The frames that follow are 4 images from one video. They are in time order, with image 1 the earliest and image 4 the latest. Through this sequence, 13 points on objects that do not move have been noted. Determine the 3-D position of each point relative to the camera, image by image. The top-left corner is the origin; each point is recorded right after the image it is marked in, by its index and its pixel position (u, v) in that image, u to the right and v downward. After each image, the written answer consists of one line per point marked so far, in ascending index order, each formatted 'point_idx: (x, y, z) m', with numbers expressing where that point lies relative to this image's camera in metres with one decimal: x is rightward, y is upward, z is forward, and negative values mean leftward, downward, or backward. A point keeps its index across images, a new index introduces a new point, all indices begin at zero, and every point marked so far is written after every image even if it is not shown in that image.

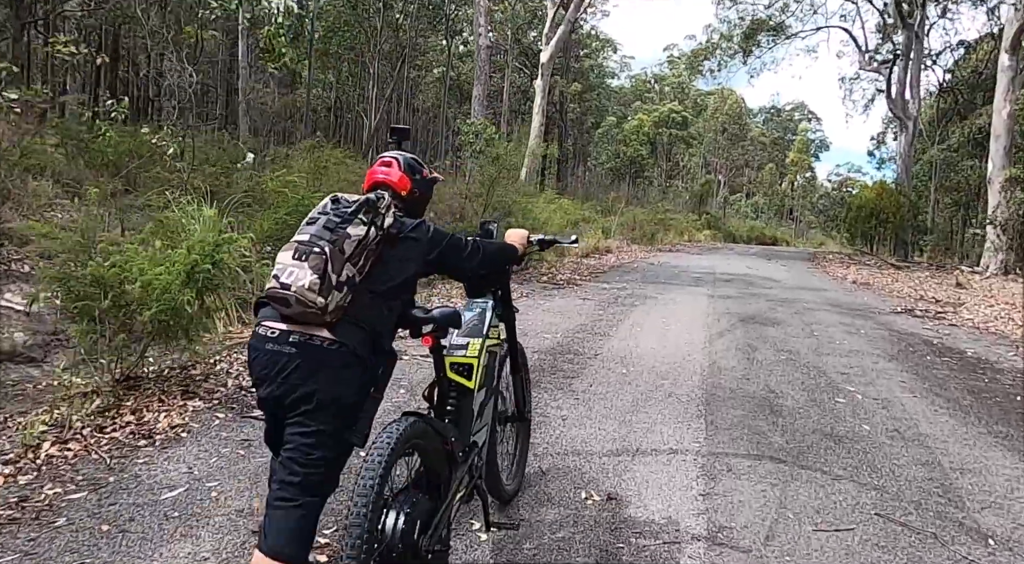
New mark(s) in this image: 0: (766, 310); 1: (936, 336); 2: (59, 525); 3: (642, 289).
0: (+3.5, -0.4, +10.1) m
1: (+5.1, -0.7, +8.9) m
2: (-1.8, -1.0, +3.0) m
3: (+2.2, -0.1, +12.3) m
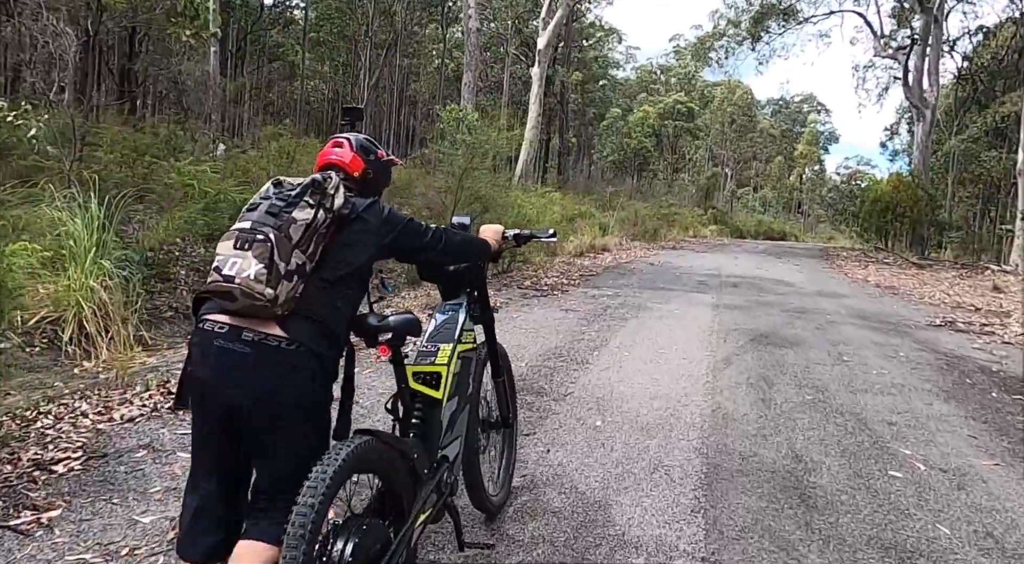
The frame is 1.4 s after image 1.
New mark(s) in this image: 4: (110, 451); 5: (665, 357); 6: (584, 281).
0: (+3.1, -0.5, +8.5) m
1: (+4.7, -0.8, +7.2) m
2: (-2.3, -1.2, +1.5) m
3: (+1.8, -0.2, +10.7) m
4: (-2.1, -0.9, +3.9) m
5: (+1.4, -0.7, +6.7) m
6: (+1.2, 0.0, +12.4) m
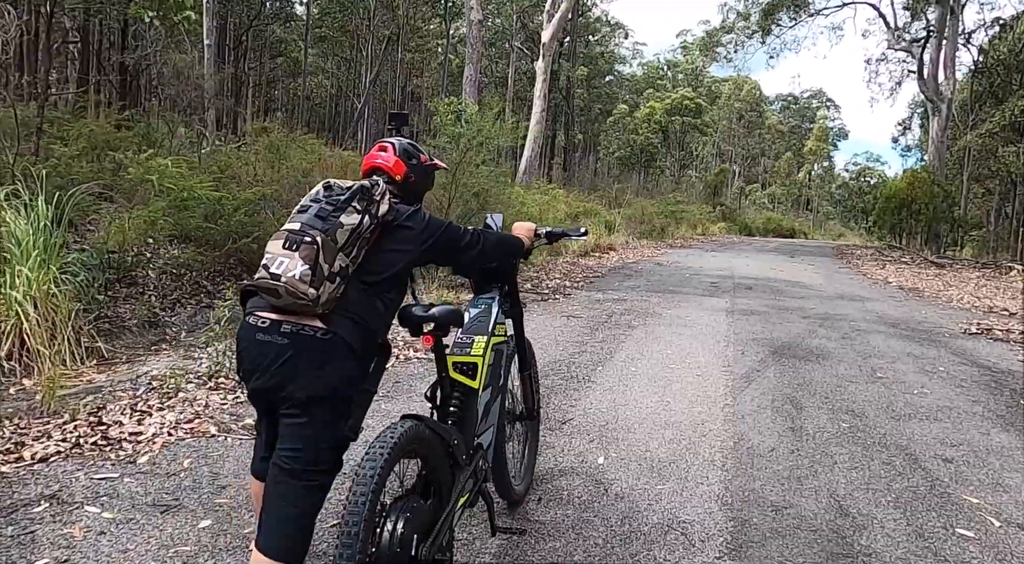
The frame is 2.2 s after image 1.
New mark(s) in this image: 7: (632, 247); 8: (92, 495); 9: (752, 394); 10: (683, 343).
0: (+3.1, -0.5, +7.8) m
1: (+4.6, -0.8, +6.5) m
2: (-2.4, -1.2, +0.8) m
3: (+1.8, -0.2, +10.0) m
4: (-2.2, -1.0, +3.2) m
5: (+1.3, -0.7, +5.9) m
6: (+1.2, 0.0, +11.7) m
7: (+3.2, +0.9, +19.6) m
8: (-1.9, -1.0, +3.4) m
9: (+1.8, -0.8, +5.5) m
10: (+1.6, -0.6, +7.2) m
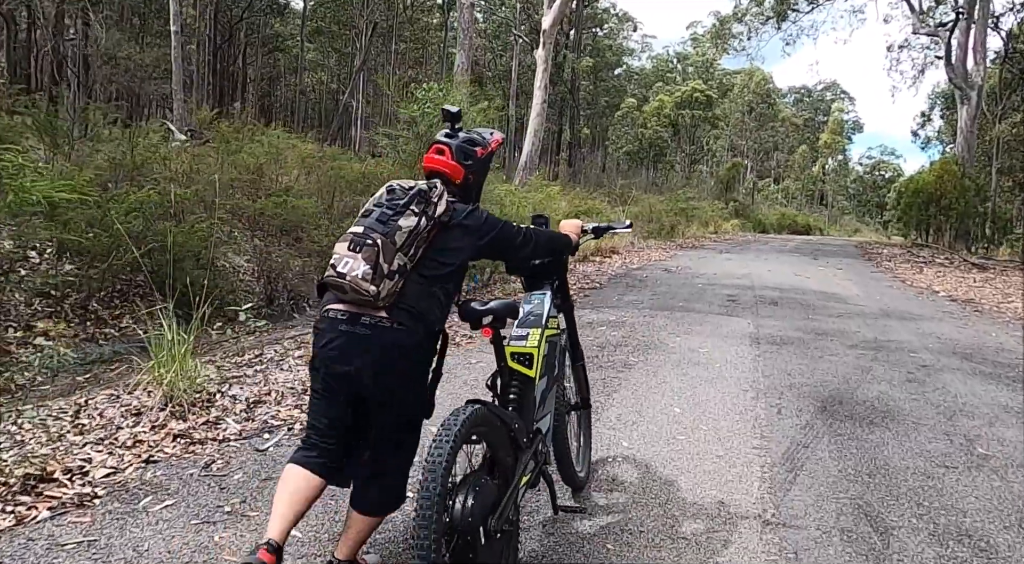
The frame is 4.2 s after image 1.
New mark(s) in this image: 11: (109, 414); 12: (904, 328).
0: (+2.7, -0.7, +5.9) m
1: (+4.3, -1.0, +4.5) m
2: (-2.8, -1.5, -1.1) m
3: (+1.5, -0.4, +8.1) m
4: (-2.6, -1.2, +1.4) m
5: (+0.9, -1.0, +4.1) m
6: (+0.9, -0.2, +9.8) m
7: (+3.0, +0.8, +17.6) m
8: (-2.3, -1.2, +1.5) m
9: (+1.4, -1.0, +3.6) m
10: (+1.3, -0.8, +5.3) m
11: (-2.5, -0.8, +4.5) m
12: (+4.3, -0.5, +8.1) m
